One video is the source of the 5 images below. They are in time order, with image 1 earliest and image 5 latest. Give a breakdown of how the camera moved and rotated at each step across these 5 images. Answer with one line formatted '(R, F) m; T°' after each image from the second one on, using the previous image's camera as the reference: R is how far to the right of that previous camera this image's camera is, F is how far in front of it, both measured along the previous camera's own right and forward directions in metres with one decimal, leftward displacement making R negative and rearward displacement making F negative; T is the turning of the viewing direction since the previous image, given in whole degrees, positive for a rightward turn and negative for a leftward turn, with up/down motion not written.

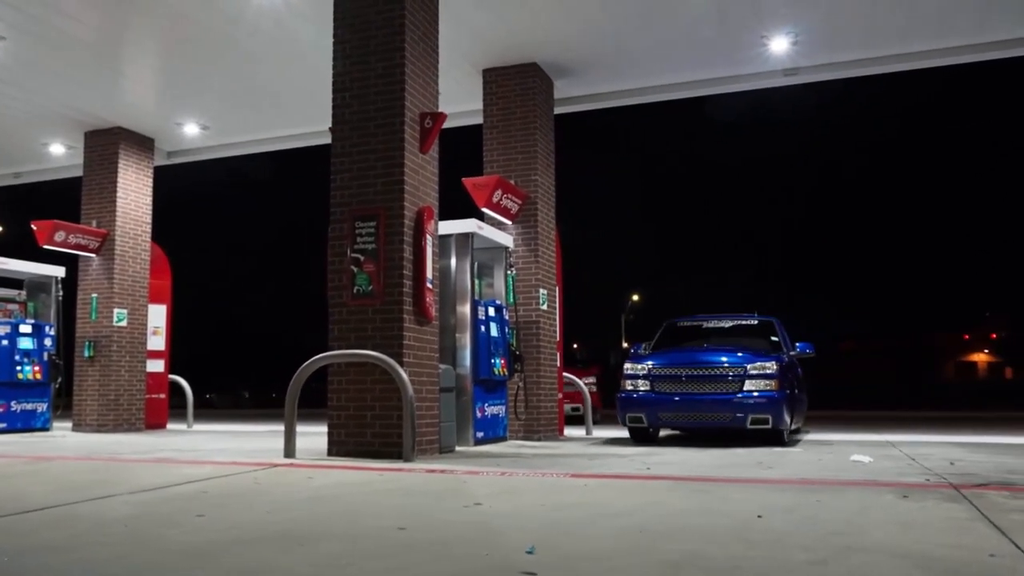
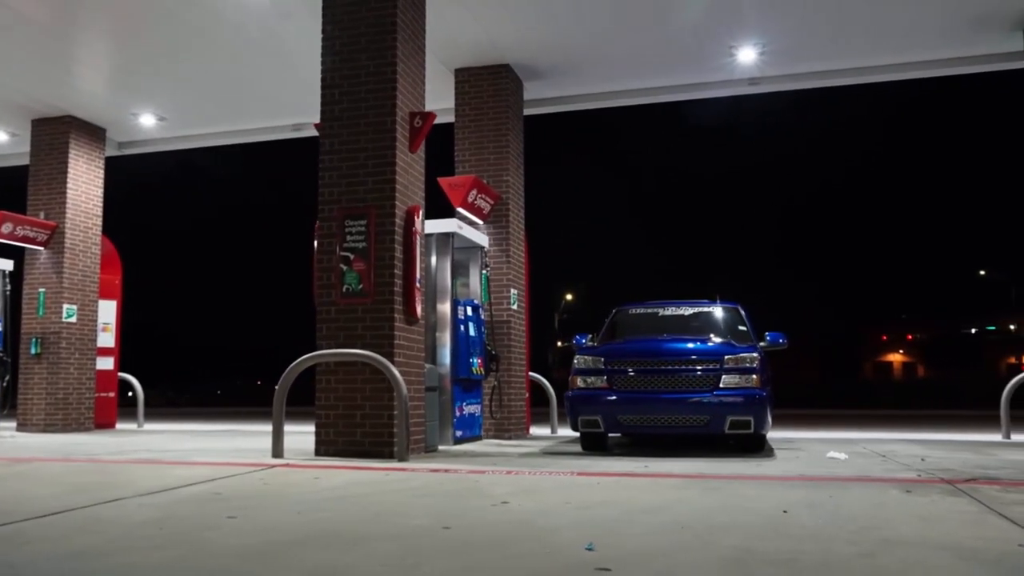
(-0.7, -0.1) m; +5°
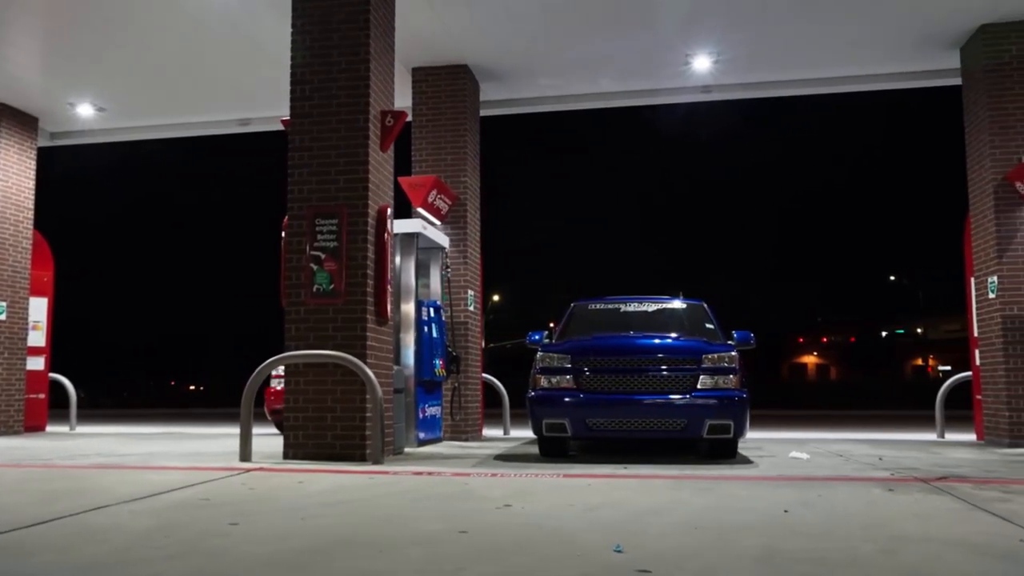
(-0.6, 0.0) m; +5°
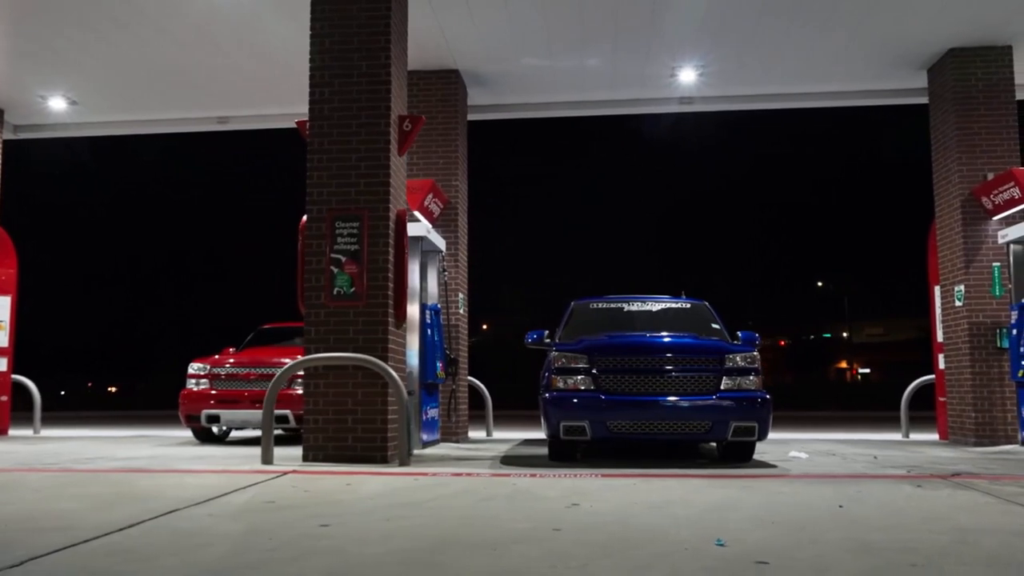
(-1.0, -0.1) m; +5°
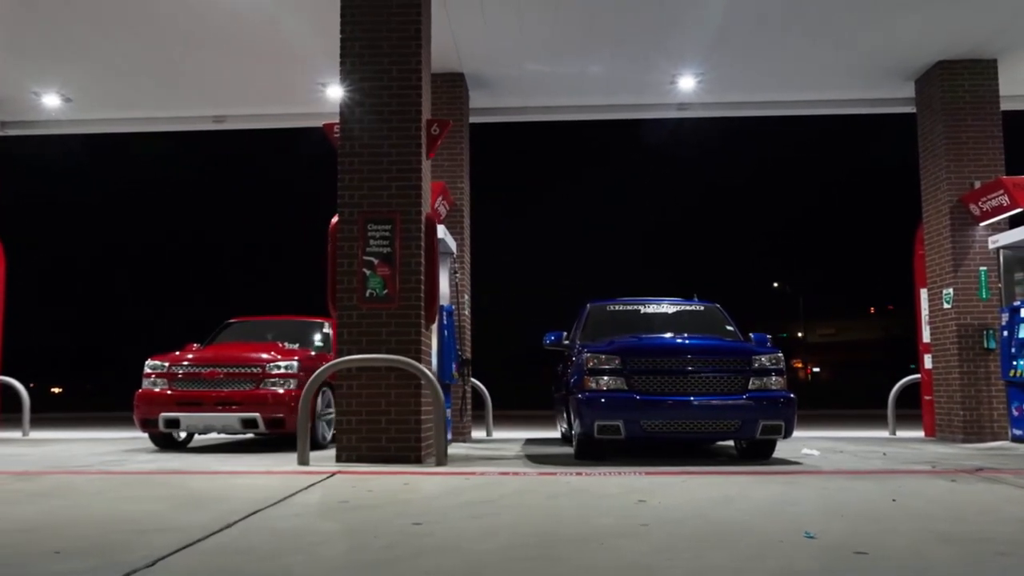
(-0.9, -0.1) m; +3°
